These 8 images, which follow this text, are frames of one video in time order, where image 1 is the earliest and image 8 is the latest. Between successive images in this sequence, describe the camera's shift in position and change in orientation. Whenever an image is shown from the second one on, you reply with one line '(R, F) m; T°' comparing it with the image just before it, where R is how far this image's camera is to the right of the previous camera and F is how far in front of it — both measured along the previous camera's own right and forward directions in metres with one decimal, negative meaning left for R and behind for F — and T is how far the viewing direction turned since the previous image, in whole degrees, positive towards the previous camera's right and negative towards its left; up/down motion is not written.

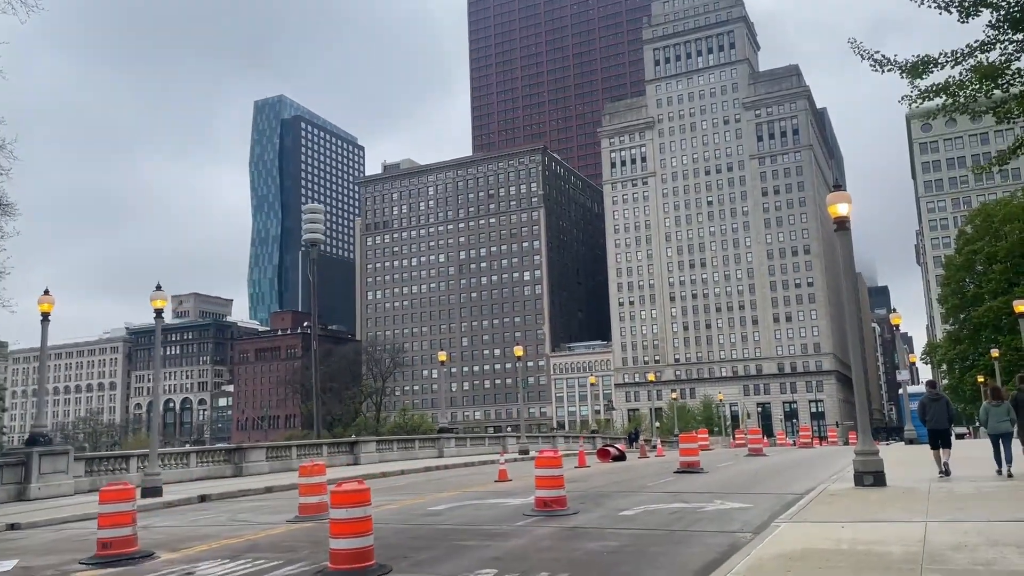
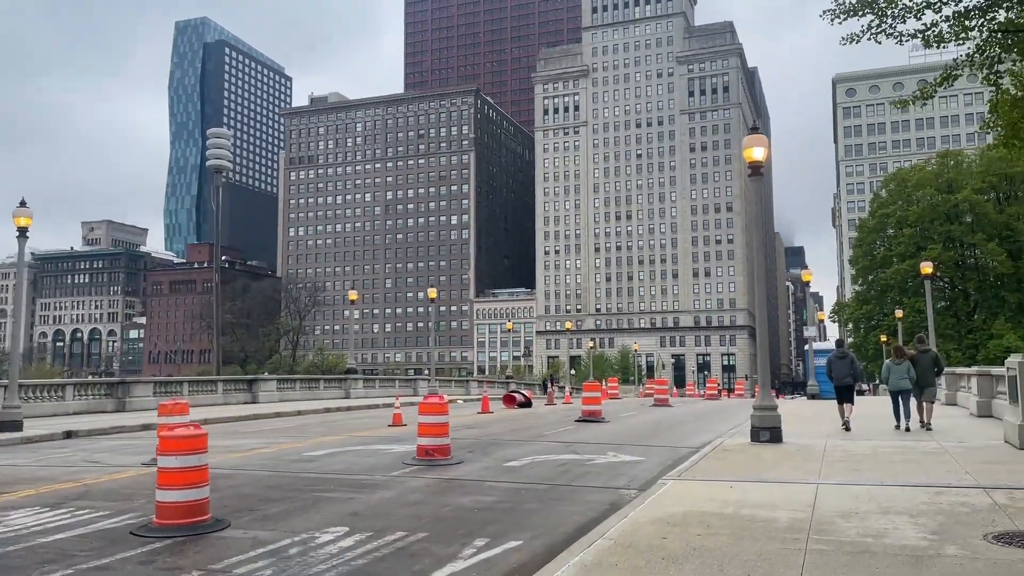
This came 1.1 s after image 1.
(+0.5, +1.0) m; +5°
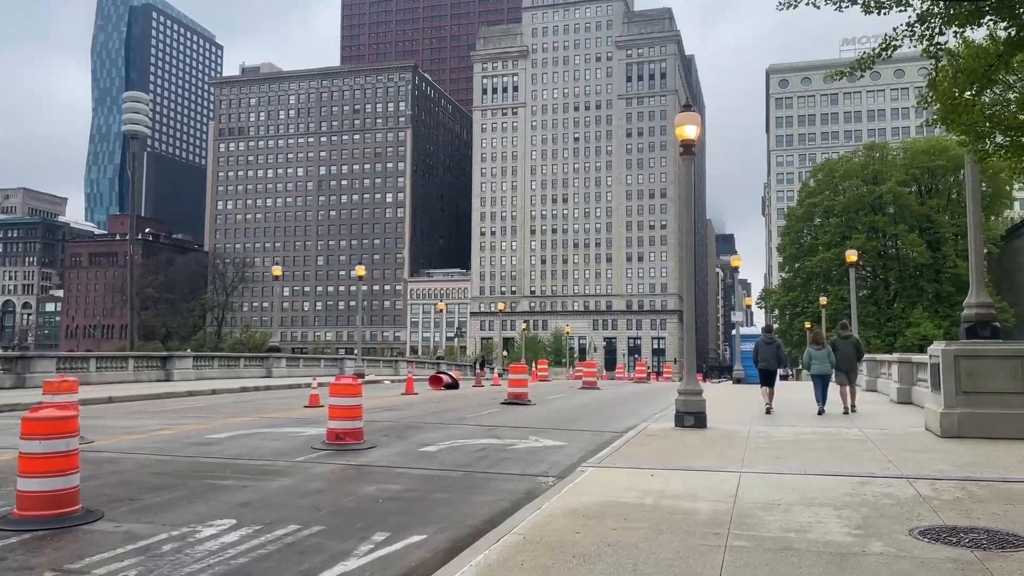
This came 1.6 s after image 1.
(+0.2, +0.5) m; +5°
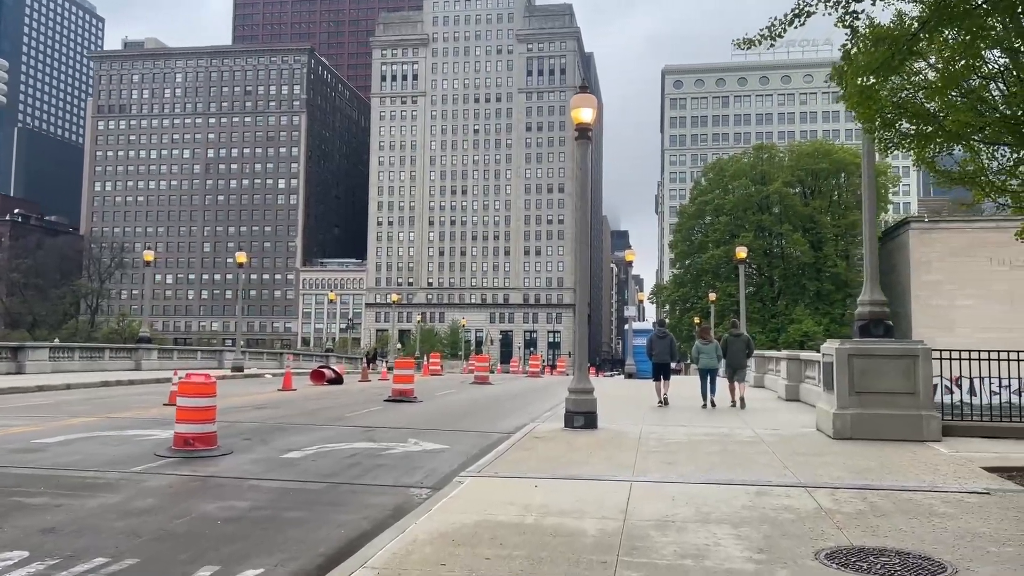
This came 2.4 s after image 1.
(+0.2, +0.9) m; +7°
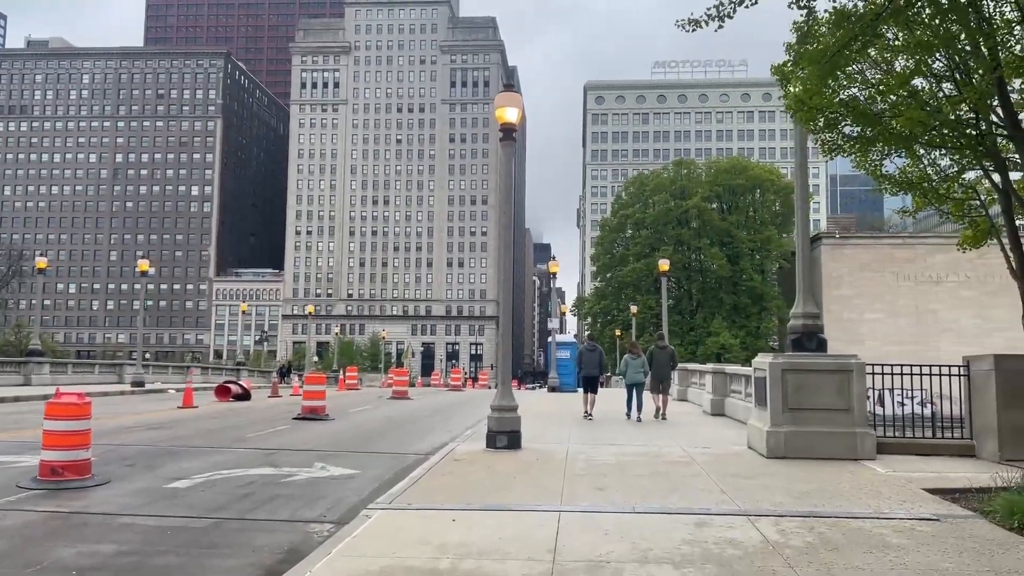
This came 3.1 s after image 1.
(0.0, +0.8) m; +5°
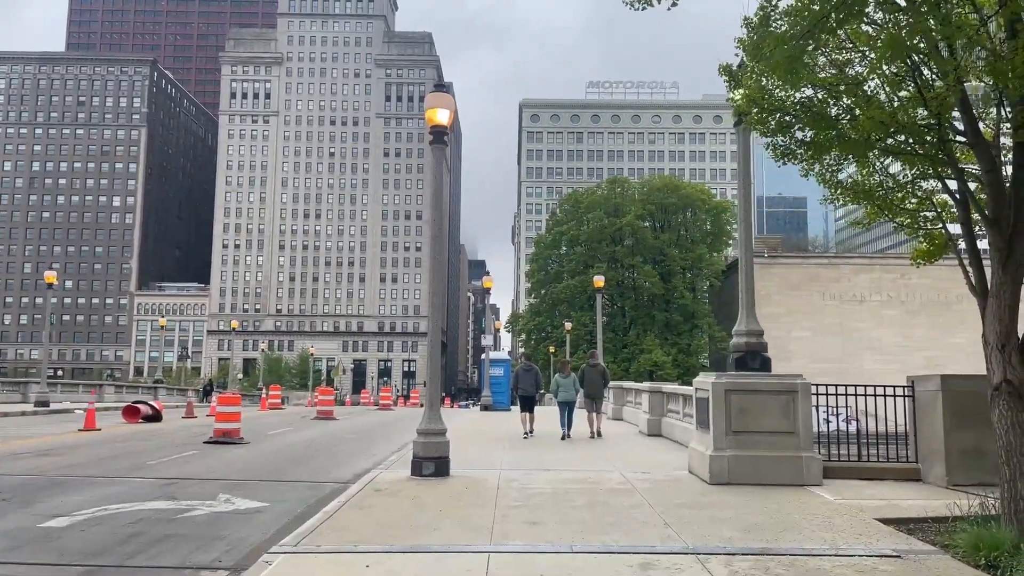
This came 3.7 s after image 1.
(+0.1, +0.7) m; +5°
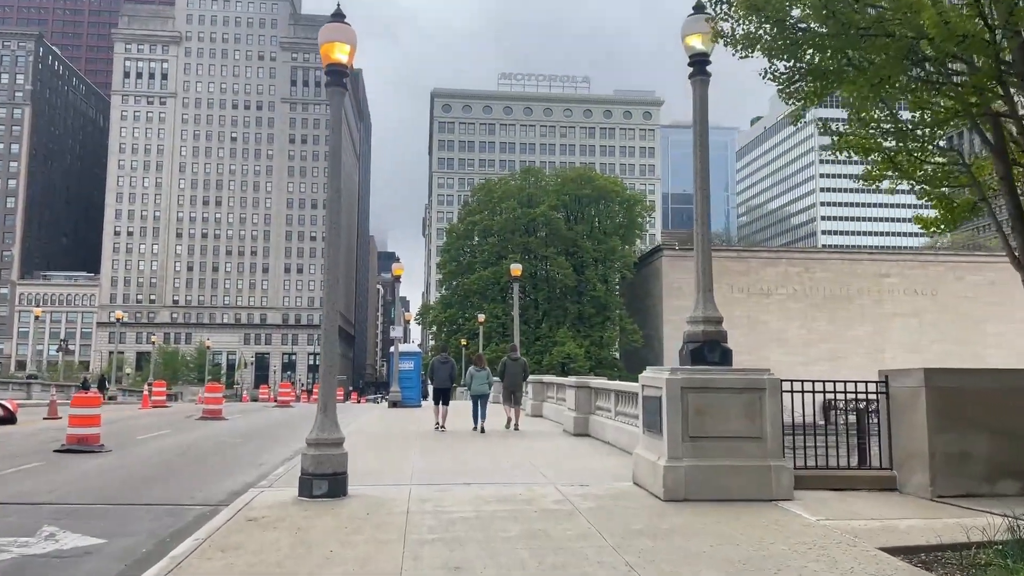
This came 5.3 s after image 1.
(0.0, +1.7) m; +6°
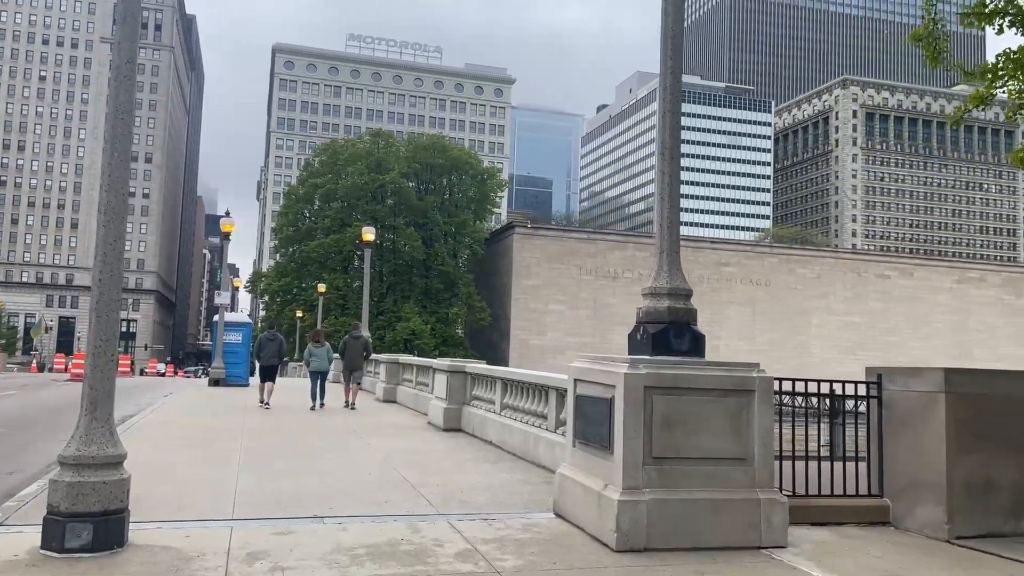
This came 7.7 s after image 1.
(-0.3, +2.6) m; +11°
